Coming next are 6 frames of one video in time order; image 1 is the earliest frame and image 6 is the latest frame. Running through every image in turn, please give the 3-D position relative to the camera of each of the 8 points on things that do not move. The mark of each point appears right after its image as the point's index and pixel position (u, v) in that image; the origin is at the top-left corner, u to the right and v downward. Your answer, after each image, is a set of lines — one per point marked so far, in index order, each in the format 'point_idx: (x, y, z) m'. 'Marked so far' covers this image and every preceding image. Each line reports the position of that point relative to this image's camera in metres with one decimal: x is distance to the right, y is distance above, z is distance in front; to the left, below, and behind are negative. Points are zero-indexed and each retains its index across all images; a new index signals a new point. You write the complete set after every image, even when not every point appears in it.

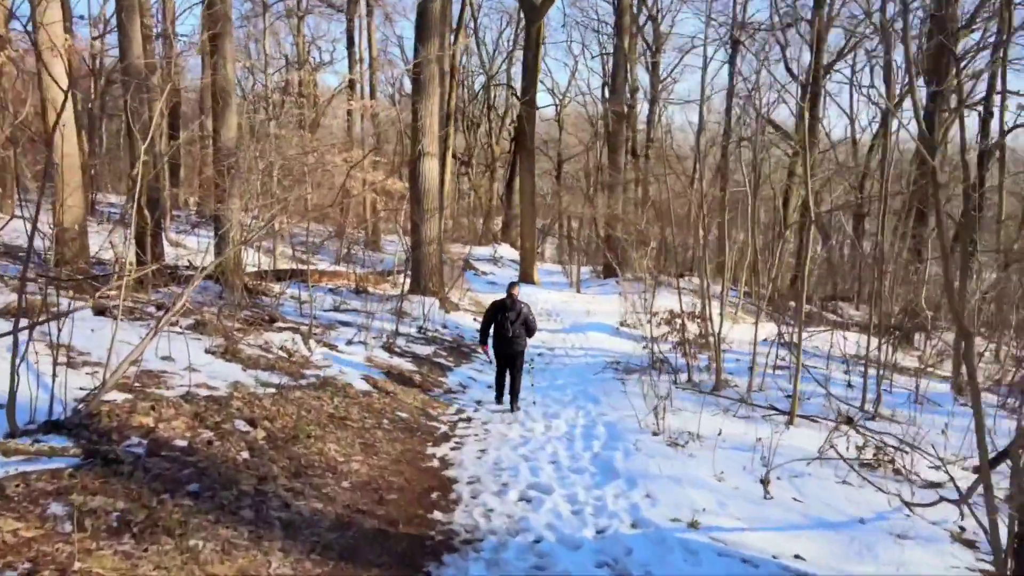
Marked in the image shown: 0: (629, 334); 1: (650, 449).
0: (+1.9, -0.8, +12.2) m
1: (+0.8, -1.0, +4.5) m
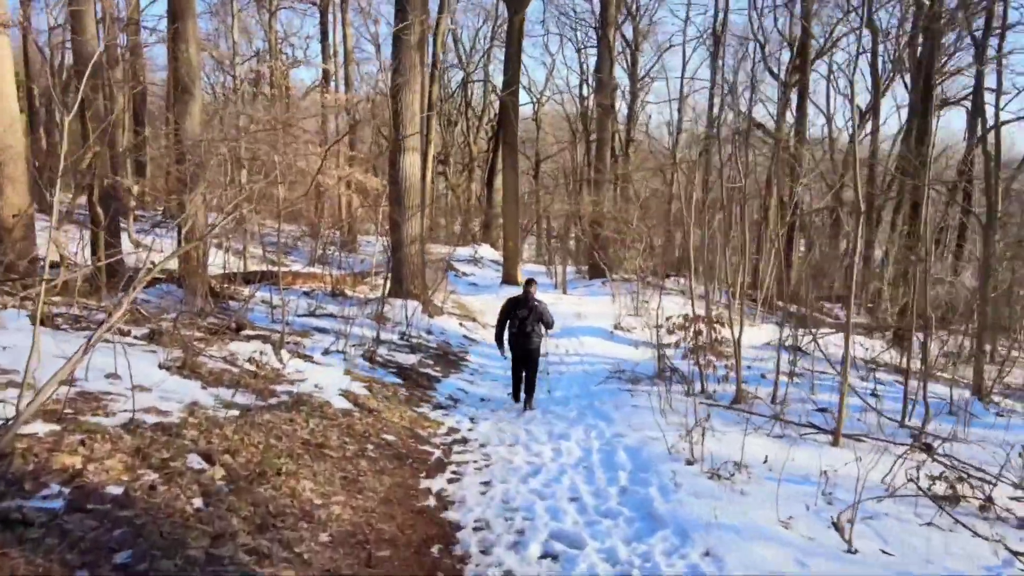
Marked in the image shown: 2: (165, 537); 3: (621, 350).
0: (+1.7, -0.8, +11.5) m
1: (+0.9, -1.0, +3.7) m
2: (-1.3, -0.9, +2.8) m
3: (+1.5, -0.9, +10.4) m
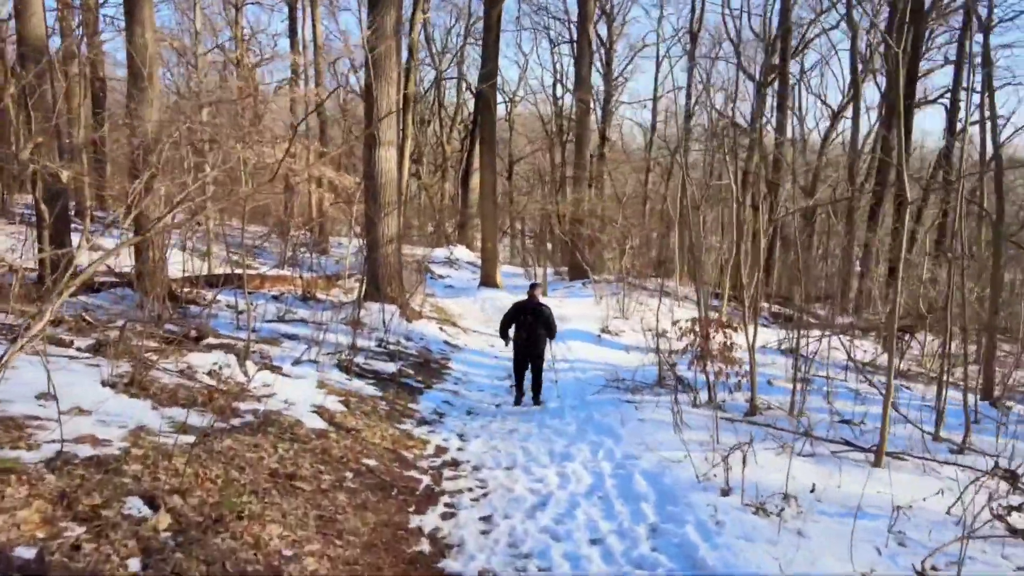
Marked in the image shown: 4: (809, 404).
0: (+1.5, -0.8, +10.9) m
1: (+0.9, -1.0, +3.2) m
2: (-1.2, -1.0, +2.2) m
3: (+1.3, -0.9, +9.9) m
4: (+2.4, -1.0, +6.1) m
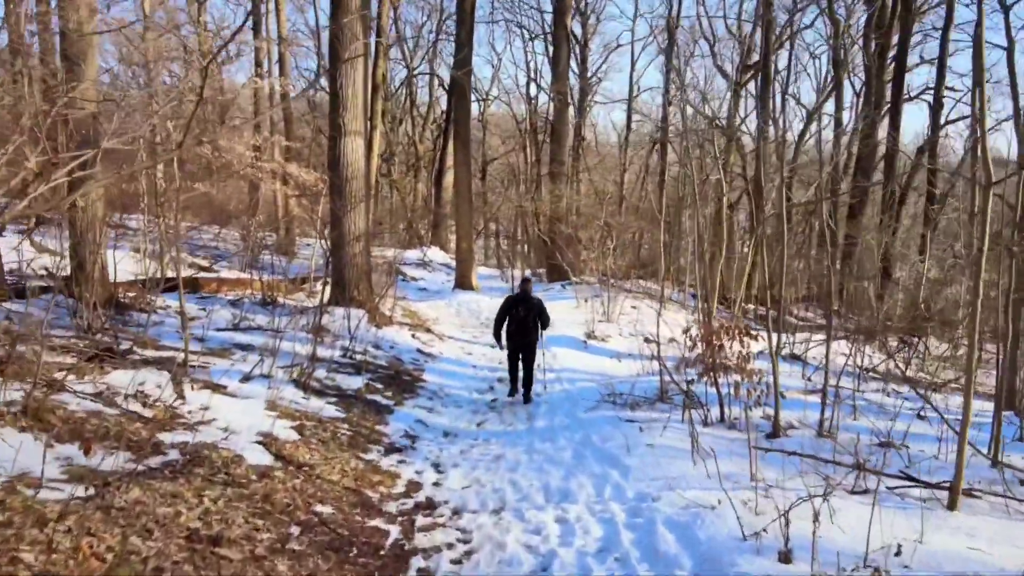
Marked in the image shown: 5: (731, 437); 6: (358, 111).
0: (+1.2, -0.8, +10.1) m
1: (+0.9, -1.0, +2.3) m
2: (-1.2, -1.0, +1.3) m
3: (+1.1, -0.9, +9.0) m
4: (+2.3, -1.0, +5.3) m
5: (+1.4, -0.9, +4.8) m
6: (-2.1, +2.4, +10.2) m
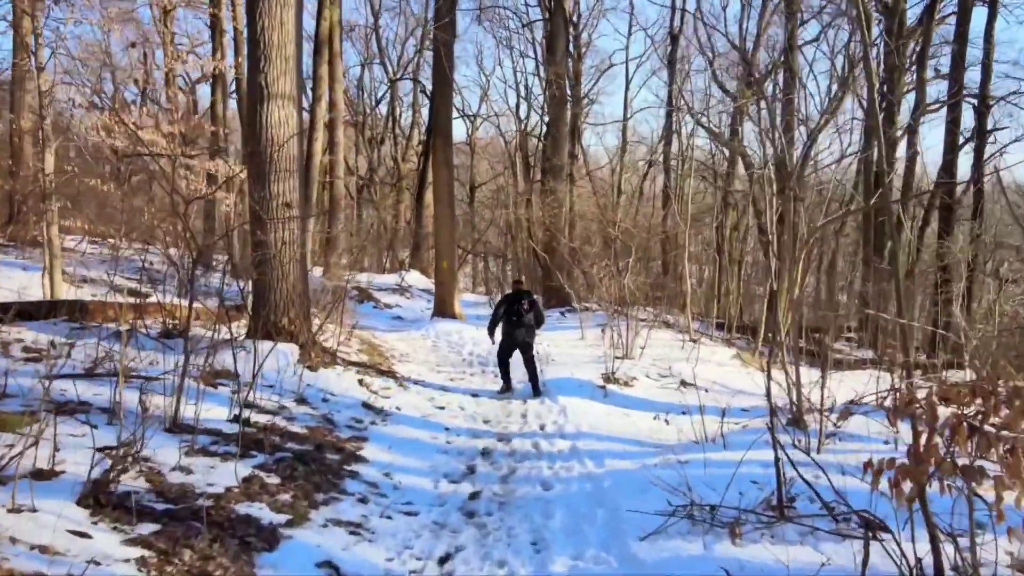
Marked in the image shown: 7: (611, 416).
0: (+1.1, -1.1, +7.2) m
1: (+1.0, -0.9, -0.6) m
2: (-1.2, -0.9, -1.7) m
3: (+1.0, -1.1, +6.1) m
4: (+2.3, -1.0, +2.4) m
5: (+1.4, -1.0, +1.9) m
6: (-2.2, +2.2, +7.4) m
7: (+0.9, -1.1, +6.4) m
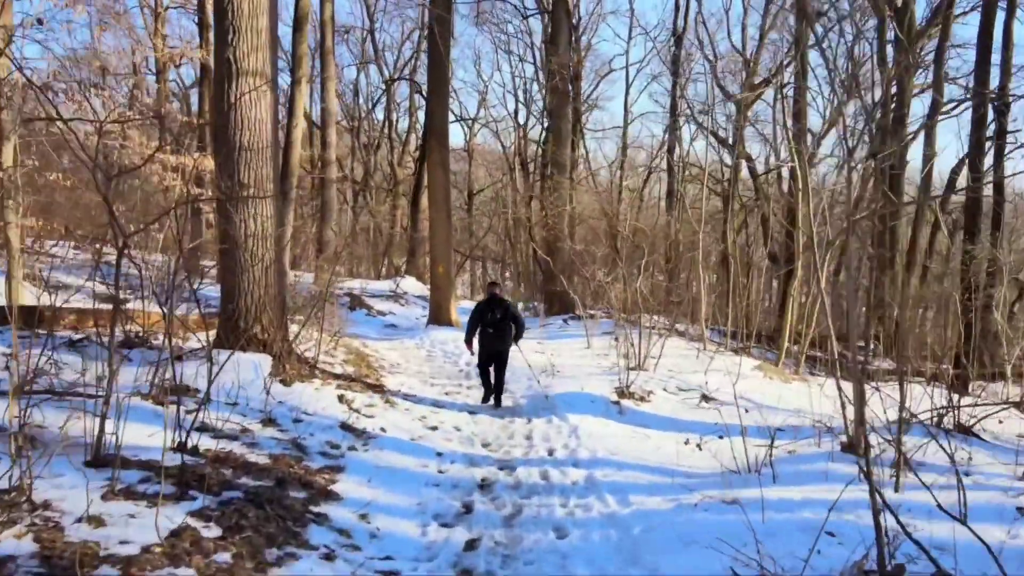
0: (+1.1, -1.1, +6.3) m
1: (+1.0, -0.8, -1.5) m
2: (-1.1, -0.8, -2.6) m
3: (+1.0, -1.1, +5.2) m
4: (+2.3, -1.0, +1.5) m
5: (+1.4, -0.9, +1.0) m
6: (-2.2, +2.1, +6.6) m
7: (+0.9, -1.1, +5.5) m
